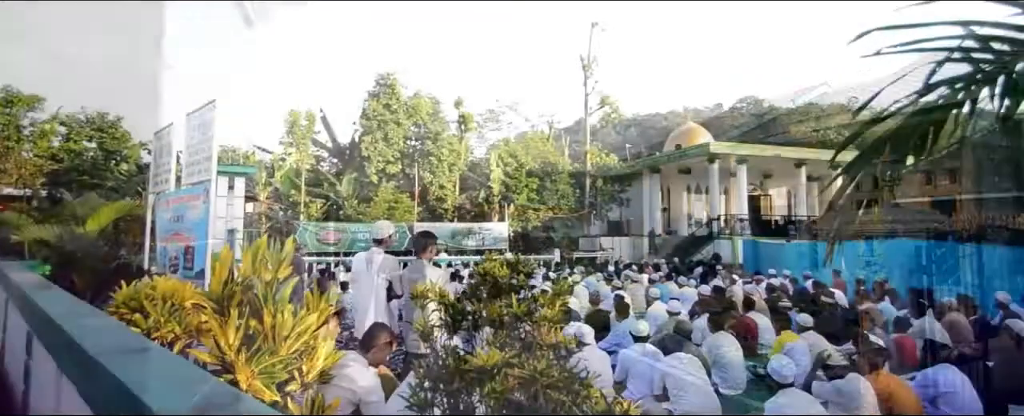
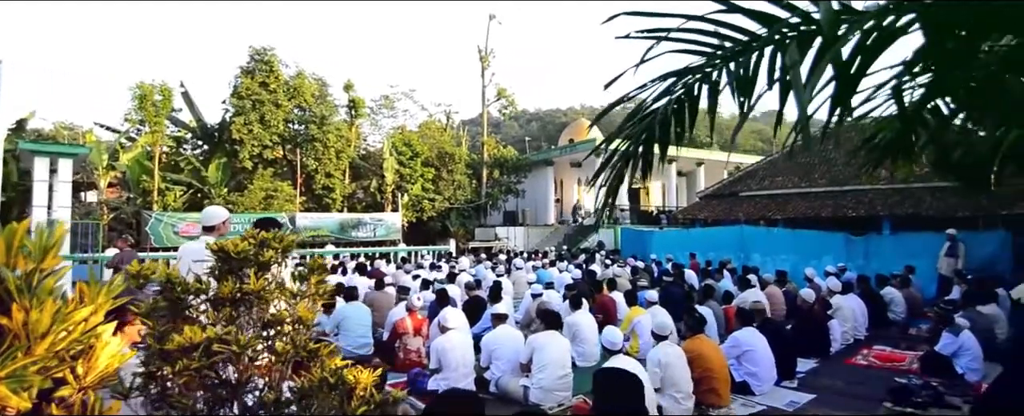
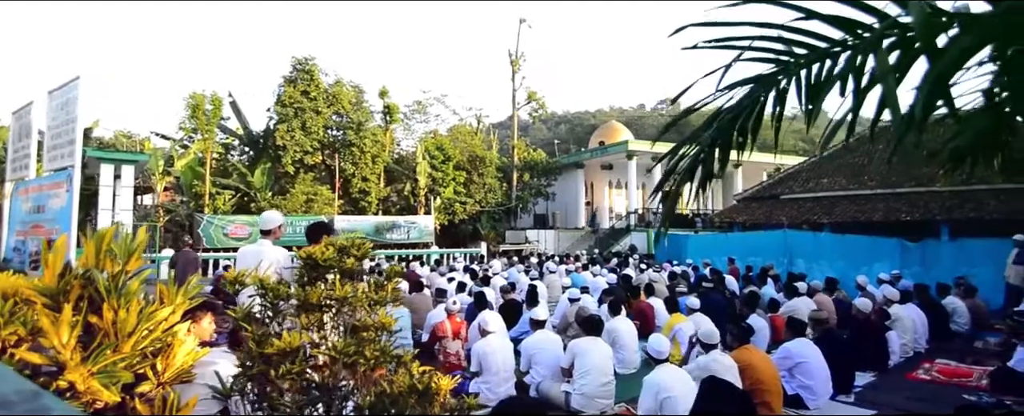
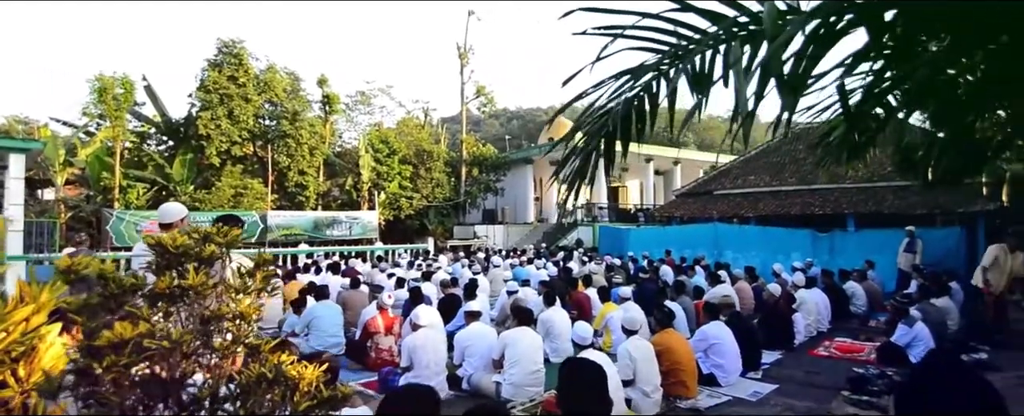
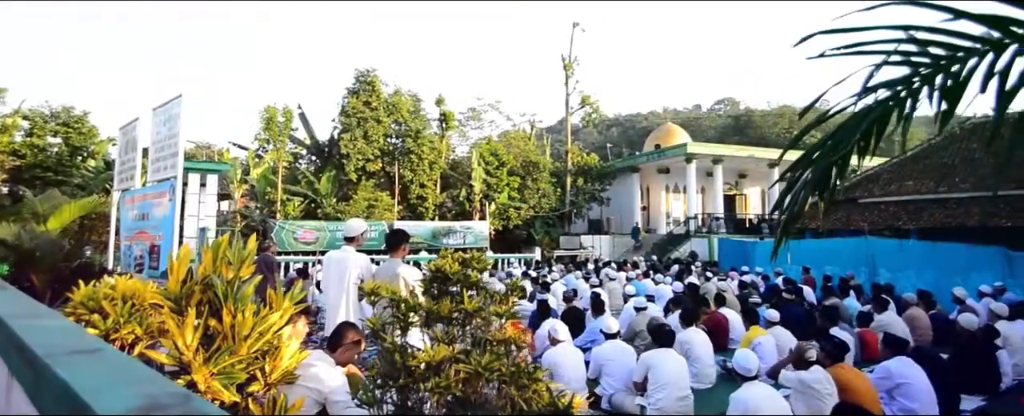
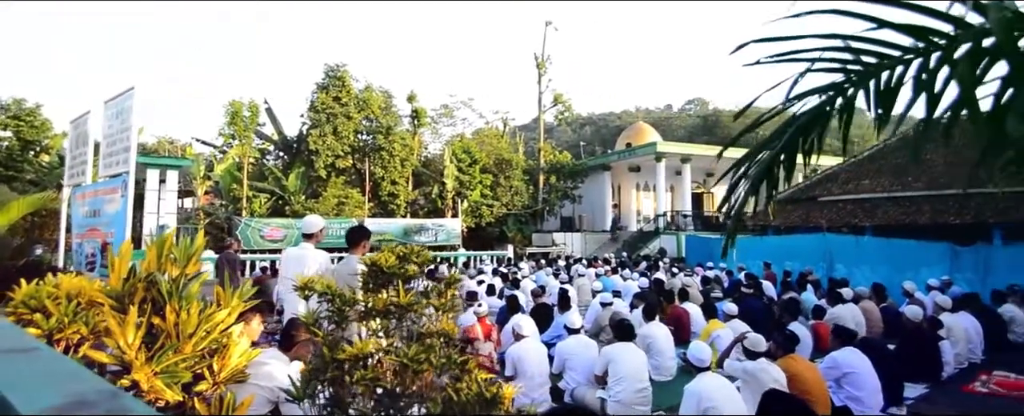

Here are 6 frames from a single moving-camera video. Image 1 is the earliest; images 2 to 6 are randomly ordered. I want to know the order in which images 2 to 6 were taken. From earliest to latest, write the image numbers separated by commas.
5, 6, 3, 2, 4
